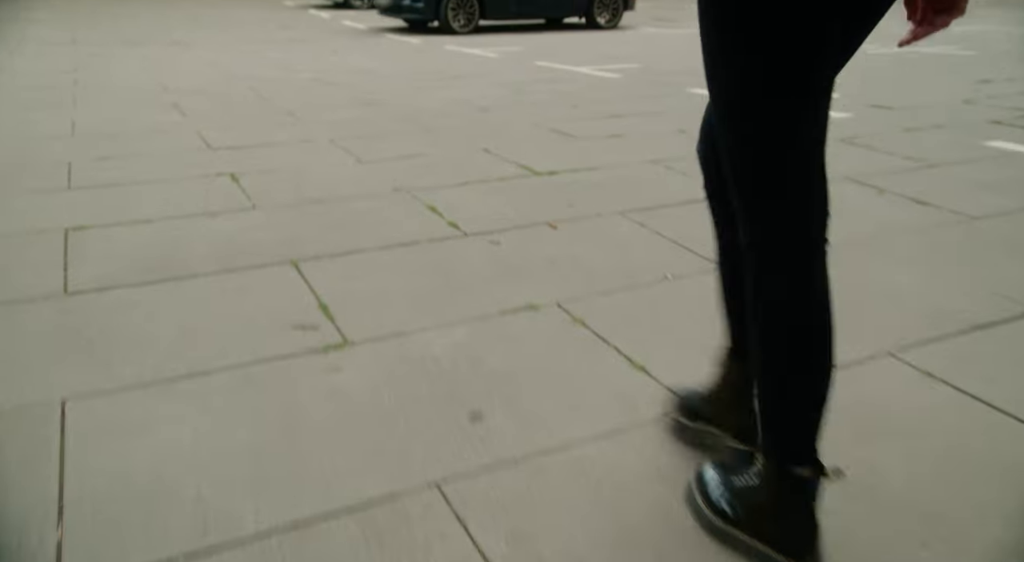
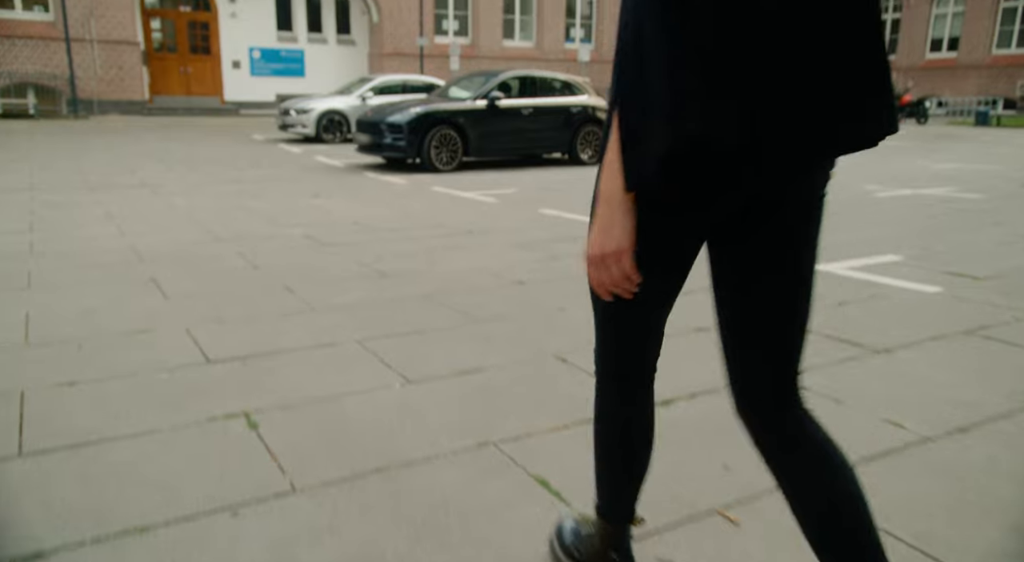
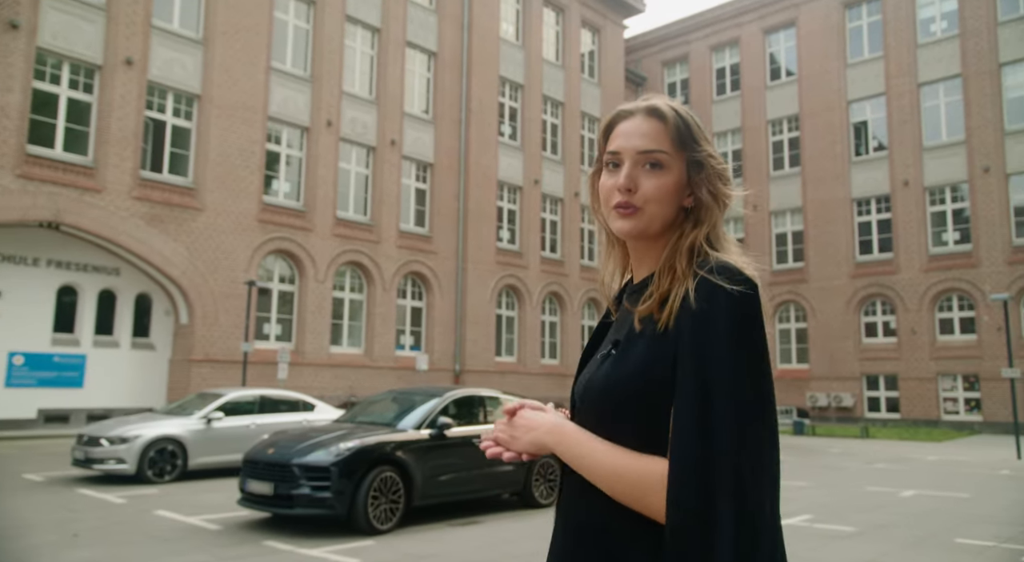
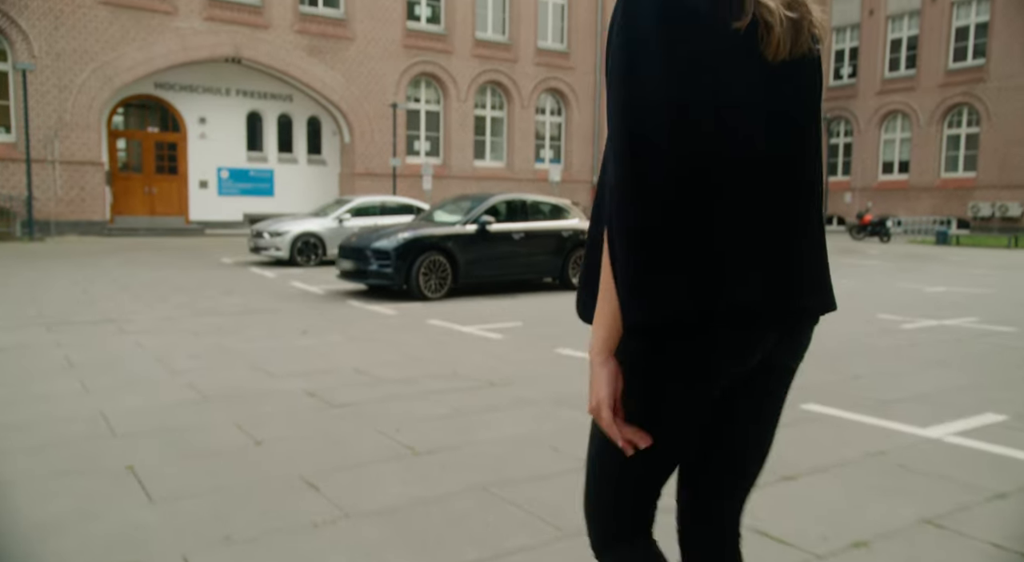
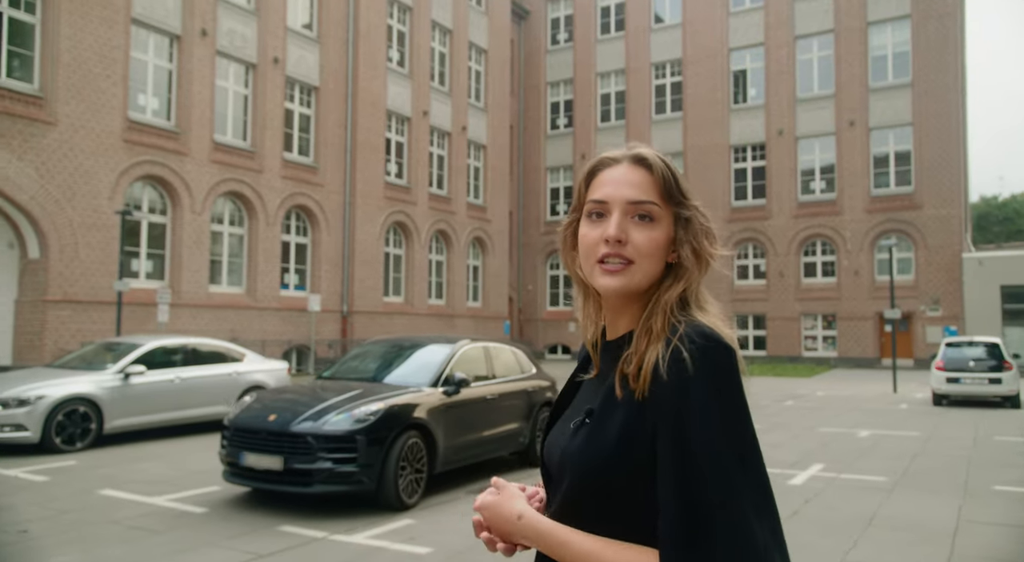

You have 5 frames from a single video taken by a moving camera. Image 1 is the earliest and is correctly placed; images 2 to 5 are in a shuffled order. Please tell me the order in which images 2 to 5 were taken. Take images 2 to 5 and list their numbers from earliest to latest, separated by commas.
2, 4, 3, 5
